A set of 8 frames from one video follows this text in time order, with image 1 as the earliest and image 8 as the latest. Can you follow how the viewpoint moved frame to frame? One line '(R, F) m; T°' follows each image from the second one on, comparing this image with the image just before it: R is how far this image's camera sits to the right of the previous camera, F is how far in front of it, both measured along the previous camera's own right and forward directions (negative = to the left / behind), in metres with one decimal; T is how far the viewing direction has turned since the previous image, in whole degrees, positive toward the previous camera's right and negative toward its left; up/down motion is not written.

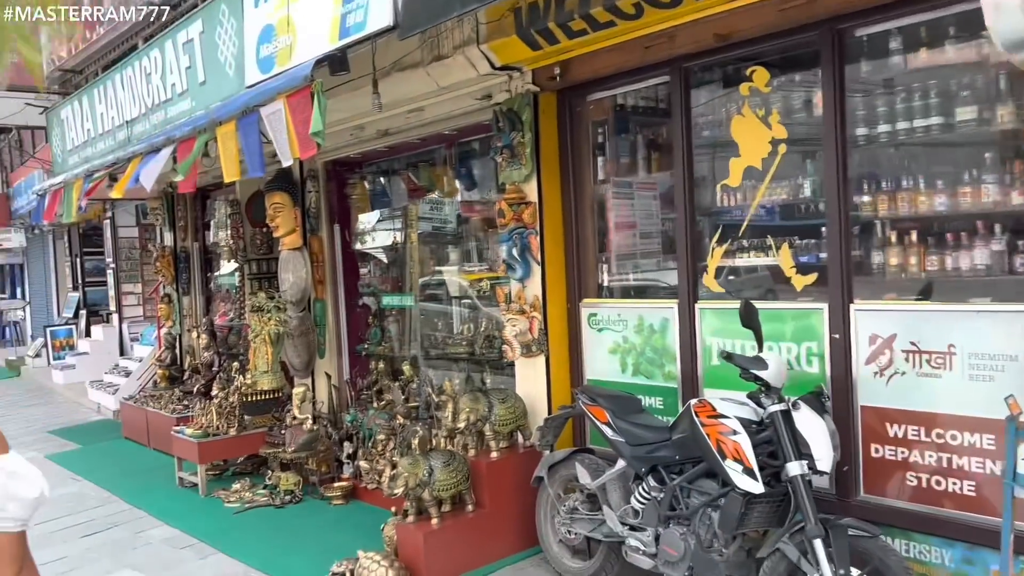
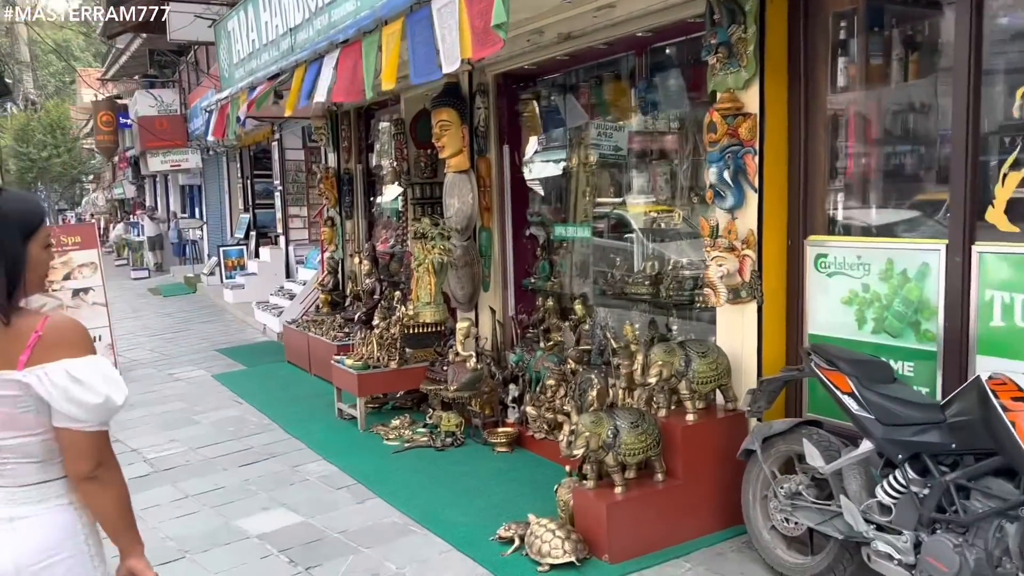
(-0.2, +0.7) m; -10°
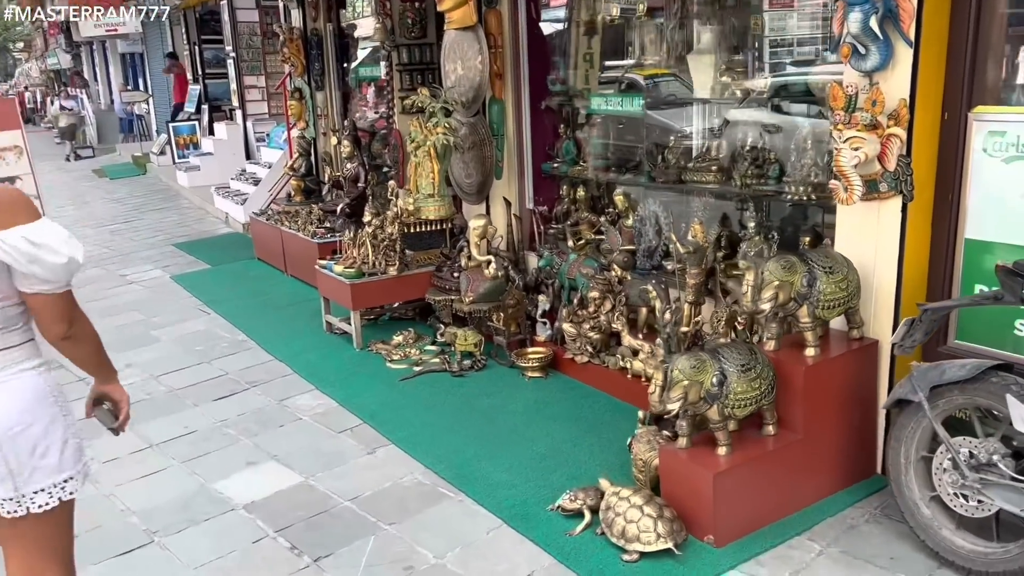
(-0.3, +1.0) m; +2°
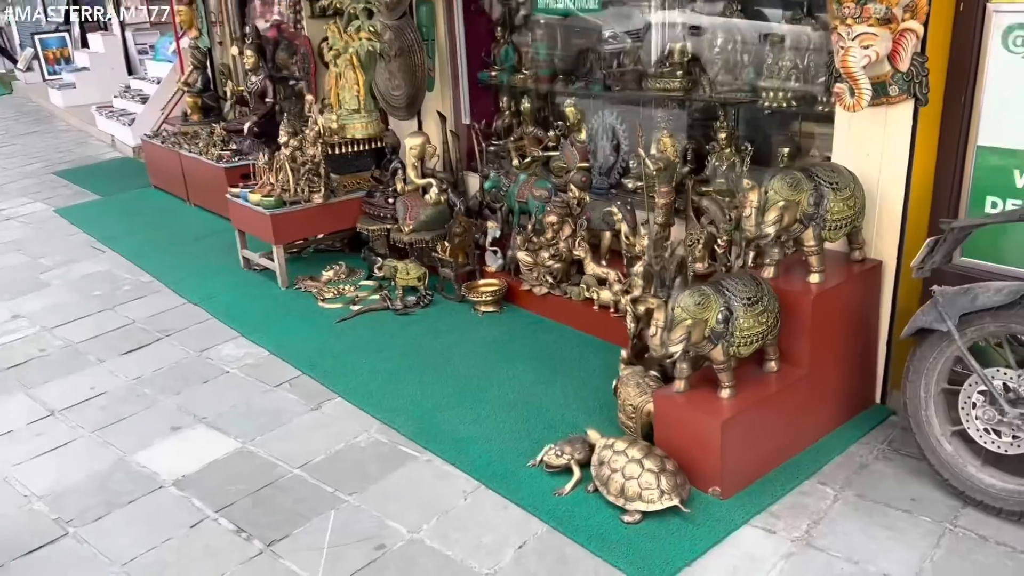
(-0.2, +0.4) m; +6°
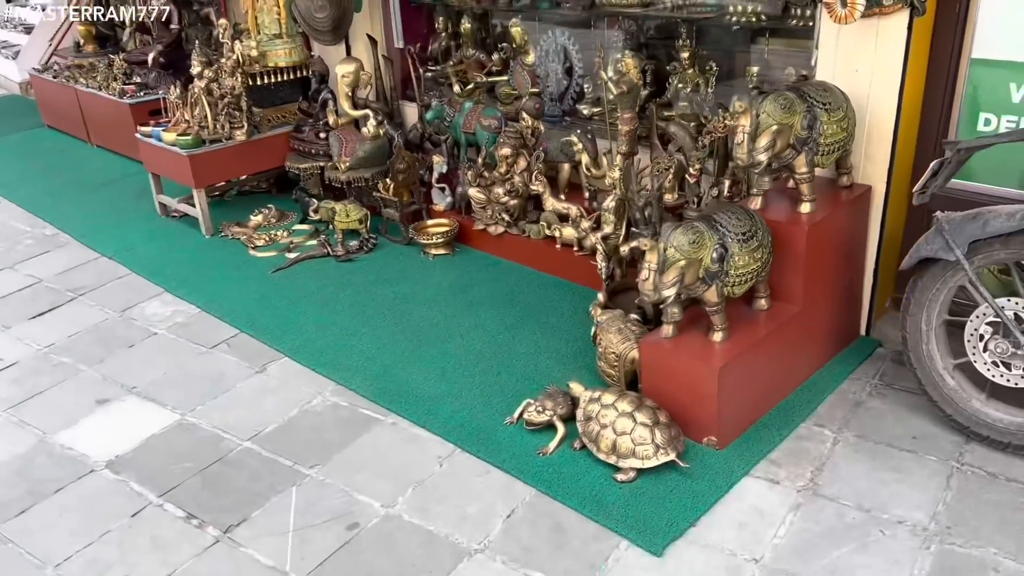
(-0.1, +0.3) m; +5°
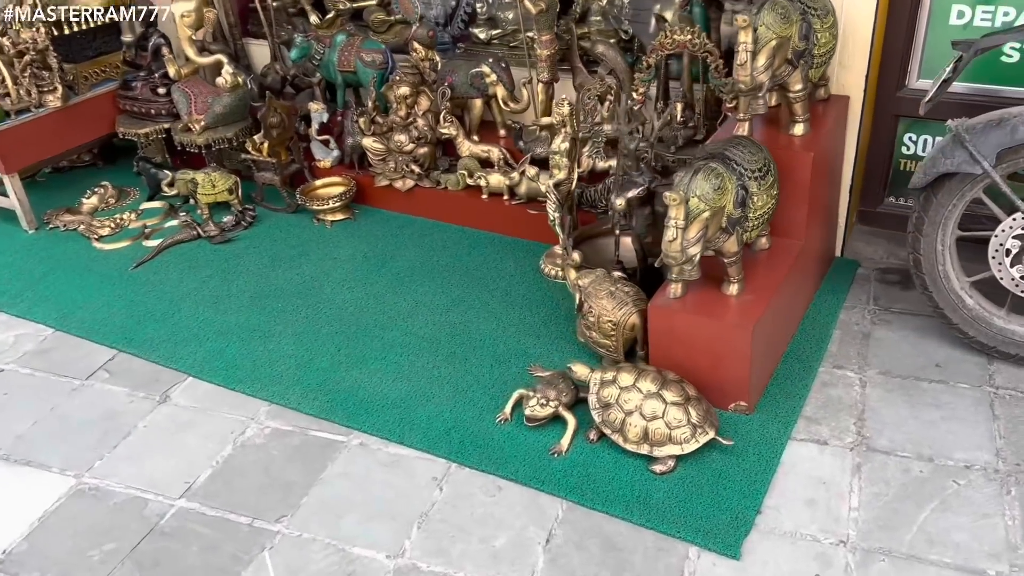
(-0.4, +0.5) m; +12°
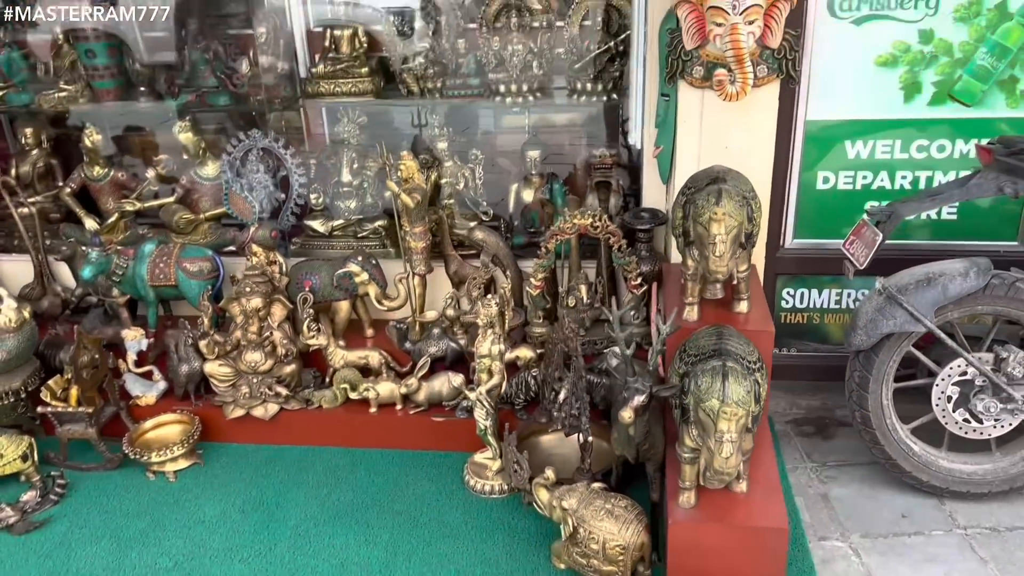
(-0.6, +0.4) m; +22°
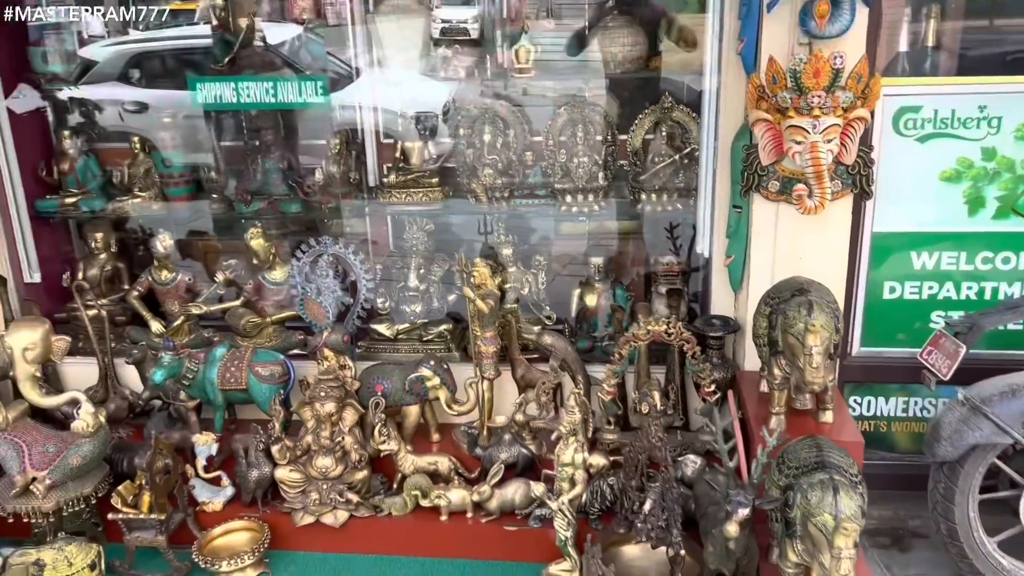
(-0.2, 0.0) m; 0°
